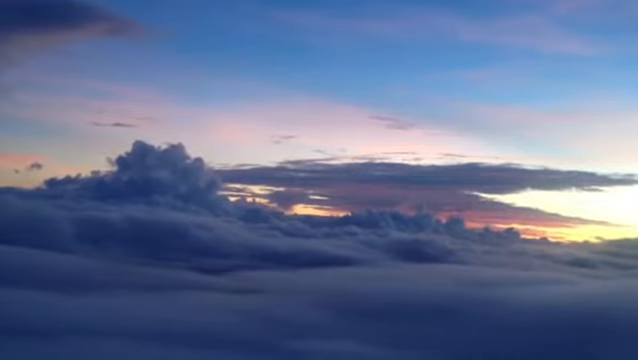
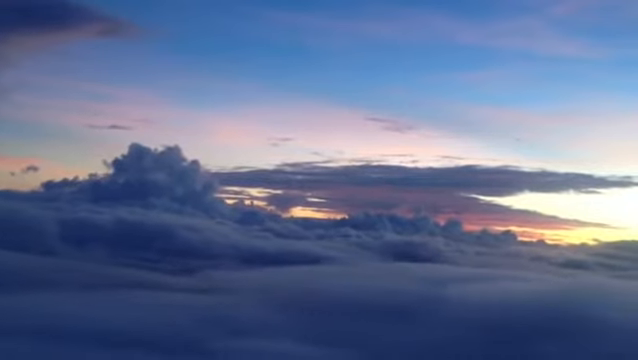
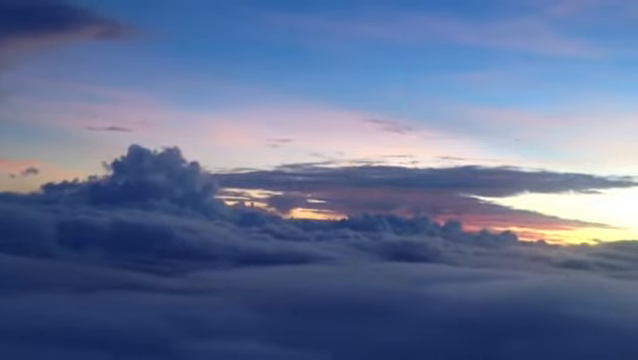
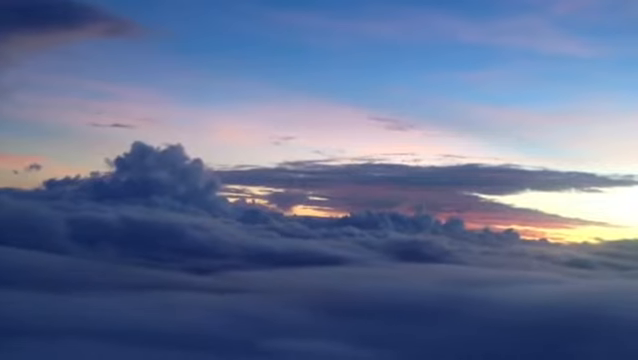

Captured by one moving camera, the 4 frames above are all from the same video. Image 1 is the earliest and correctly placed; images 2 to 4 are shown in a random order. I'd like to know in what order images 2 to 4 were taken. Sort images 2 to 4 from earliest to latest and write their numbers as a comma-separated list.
4, 2, 3
